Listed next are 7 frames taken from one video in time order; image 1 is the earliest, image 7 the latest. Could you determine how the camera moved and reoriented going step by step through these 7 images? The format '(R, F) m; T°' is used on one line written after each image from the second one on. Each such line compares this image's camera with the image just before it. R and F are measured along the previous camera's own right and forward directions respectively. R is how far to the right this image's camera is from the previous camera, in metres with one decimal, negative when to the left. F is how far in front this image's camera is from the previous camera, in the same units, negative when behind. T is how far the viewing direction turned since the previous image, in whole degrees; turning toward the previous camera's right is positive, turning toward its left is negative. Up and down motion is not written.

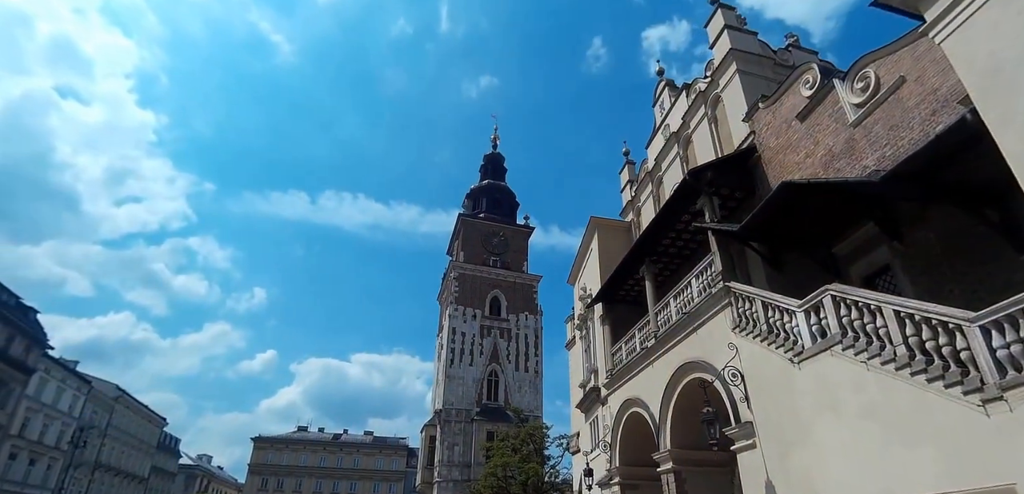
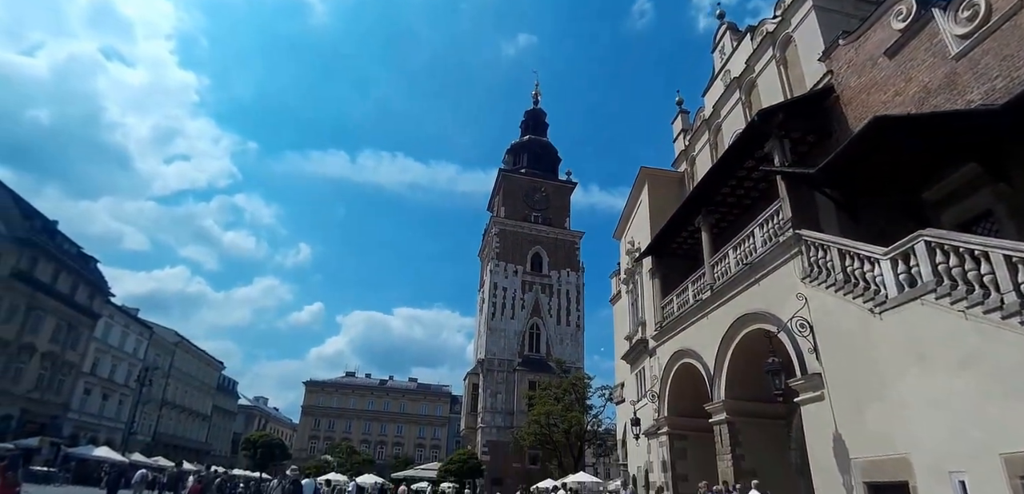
(-0.4, +0.1) m; -4°
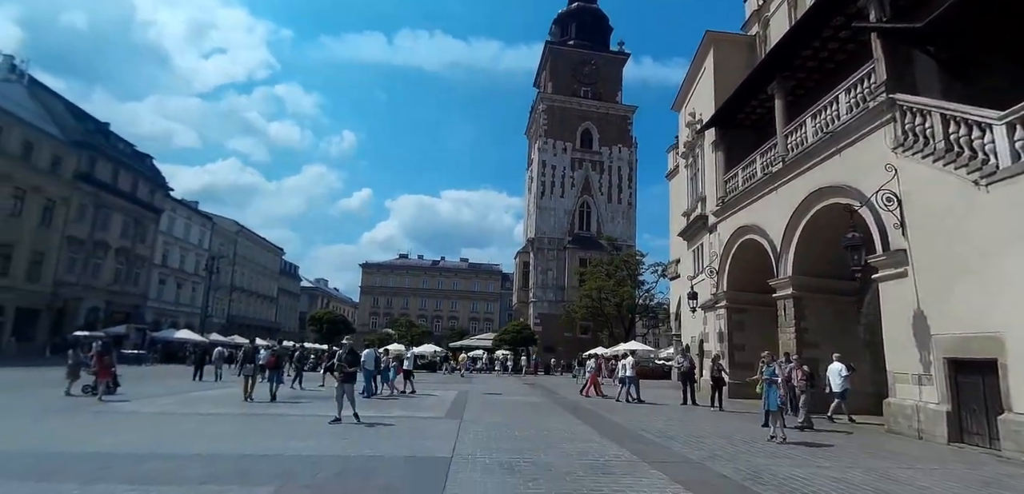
(-0.5, 0.0) m; -5°
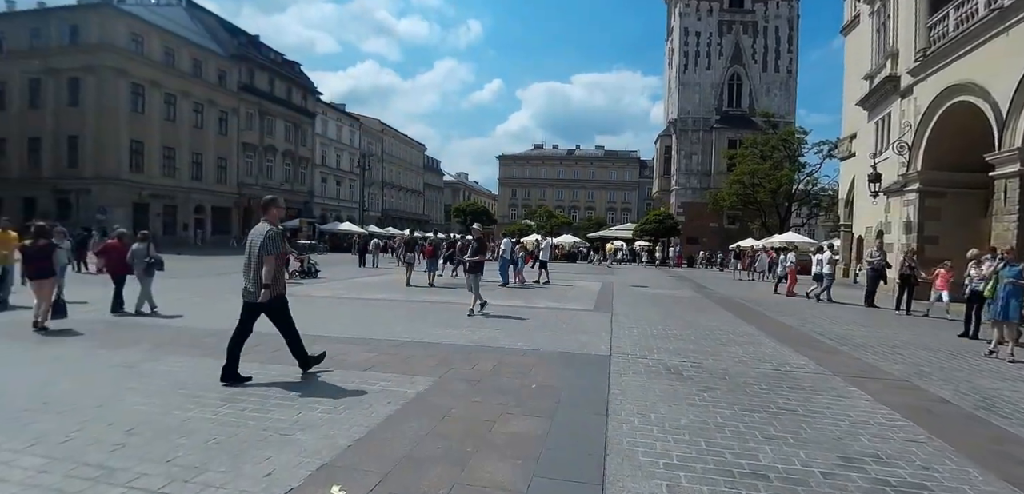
(-0.3, +0.7) m; -15°
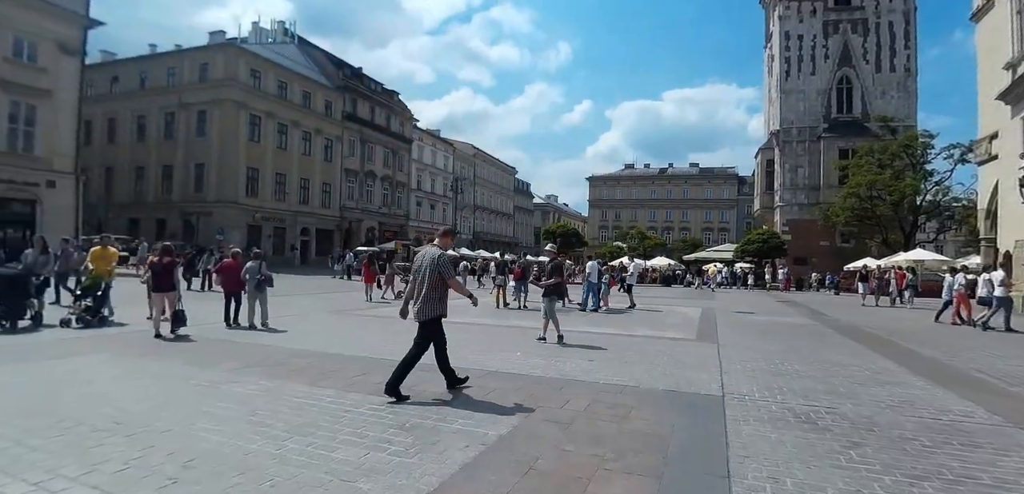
(-0.1, +0.6) m; -10°
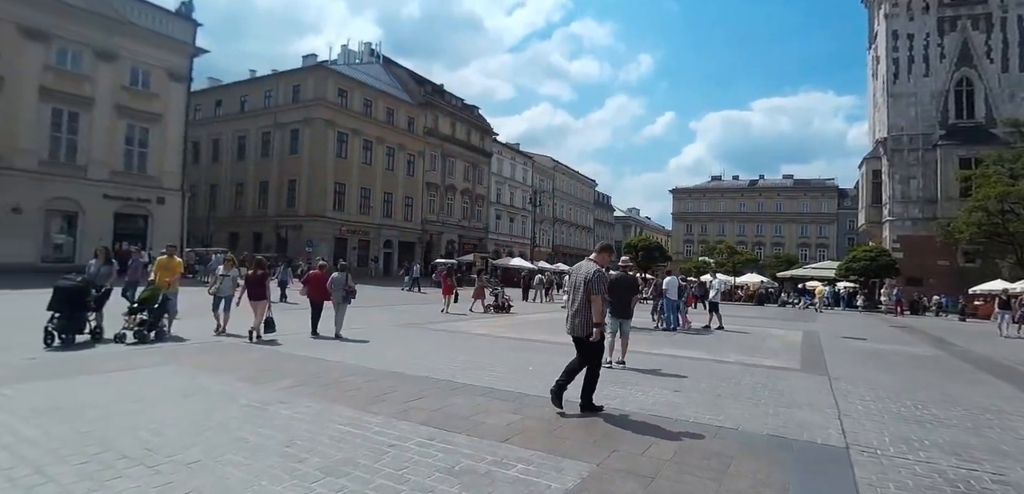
(+0.1, +0.7) m; -9°
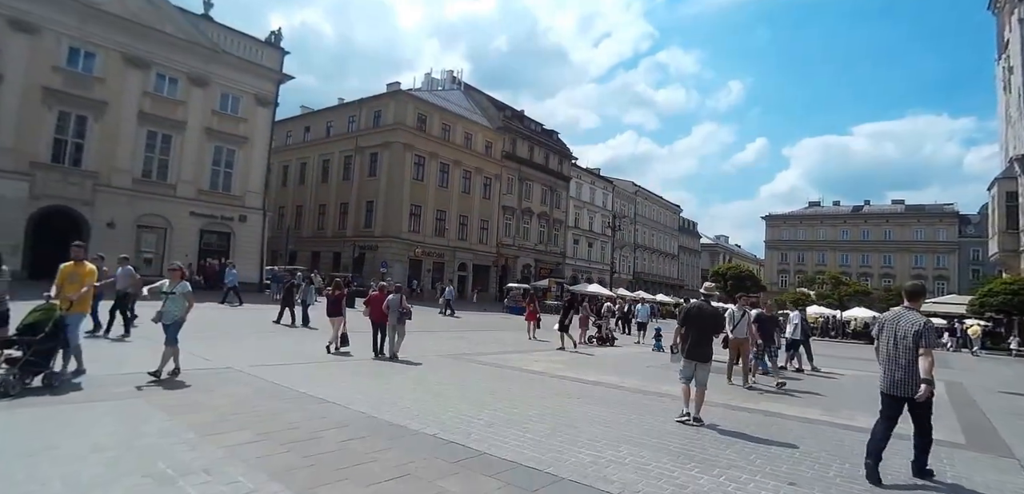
(+0.4, +1.8) m; -9°
